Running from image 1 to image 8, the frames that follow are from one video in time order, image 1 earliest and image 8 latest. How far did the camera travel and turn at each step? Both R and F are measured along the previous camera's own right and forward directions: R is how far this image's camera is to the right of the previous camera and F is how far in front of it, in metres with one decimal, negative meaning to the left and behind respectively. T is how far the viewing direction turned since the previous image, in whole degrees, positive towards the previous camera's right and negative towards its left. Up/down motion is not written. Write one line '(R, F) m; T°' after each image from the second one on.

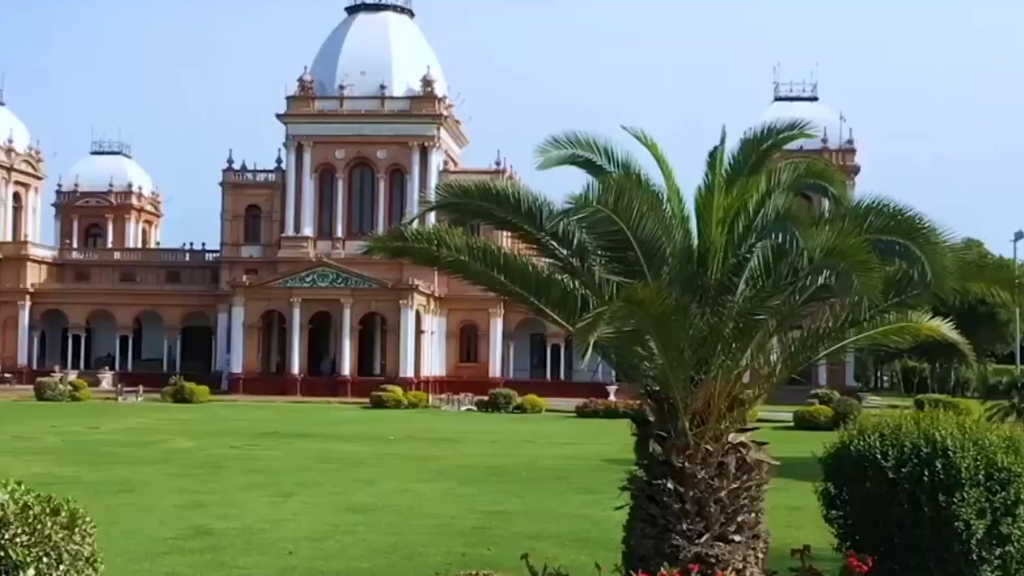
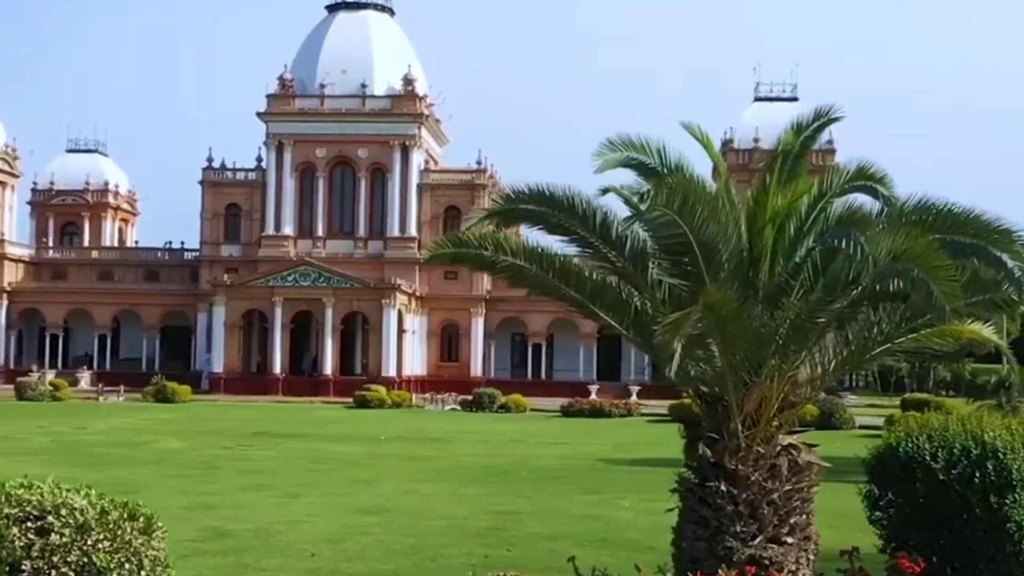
(-0.4, 0.0) m; +1°
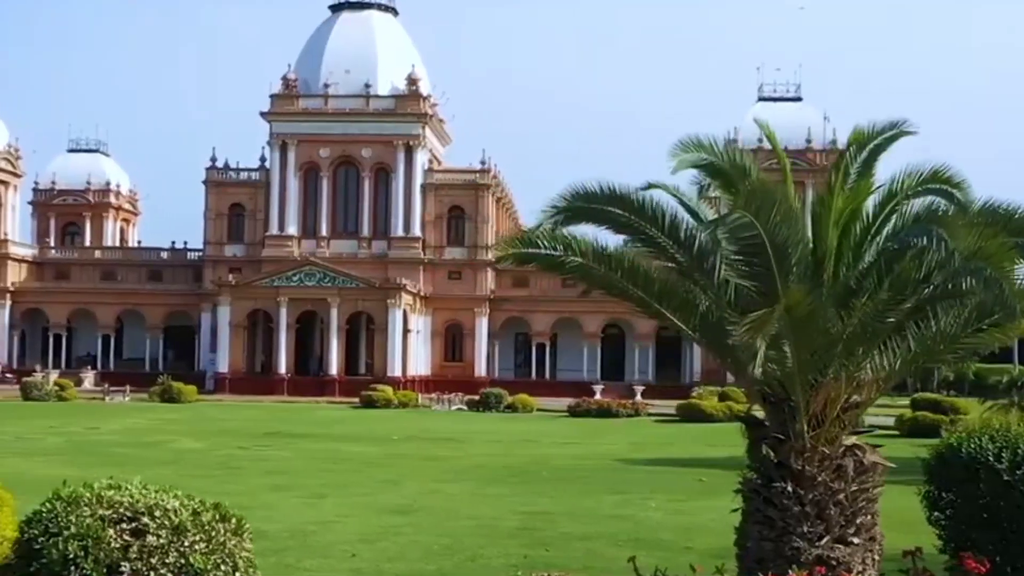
(-0.4, 0.0) m; 0°
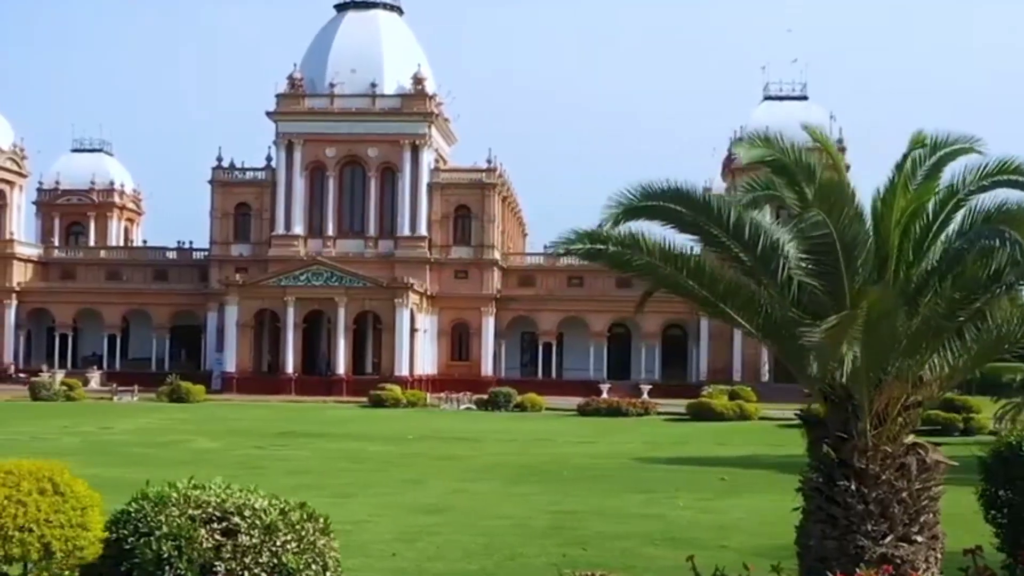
(-0.4, 0.0) m; 0°
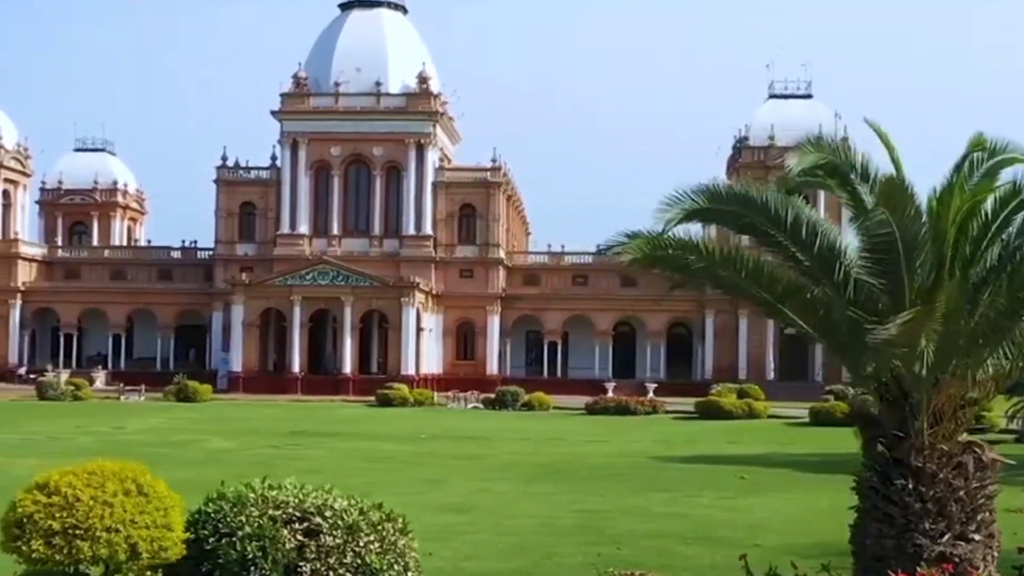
(-0.3, 0.0) m; 0°
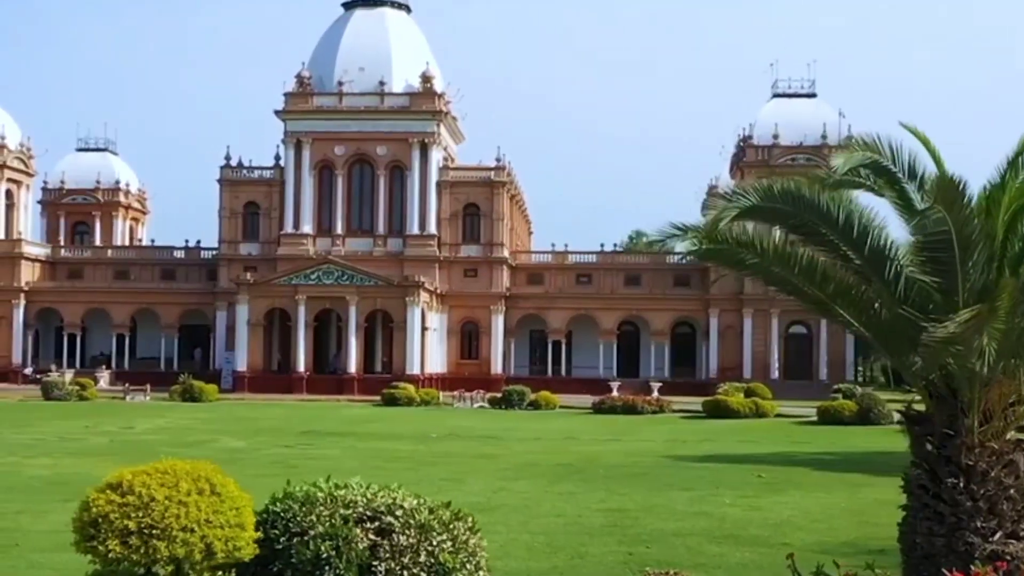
(-0.3, 0.0) m; 0°
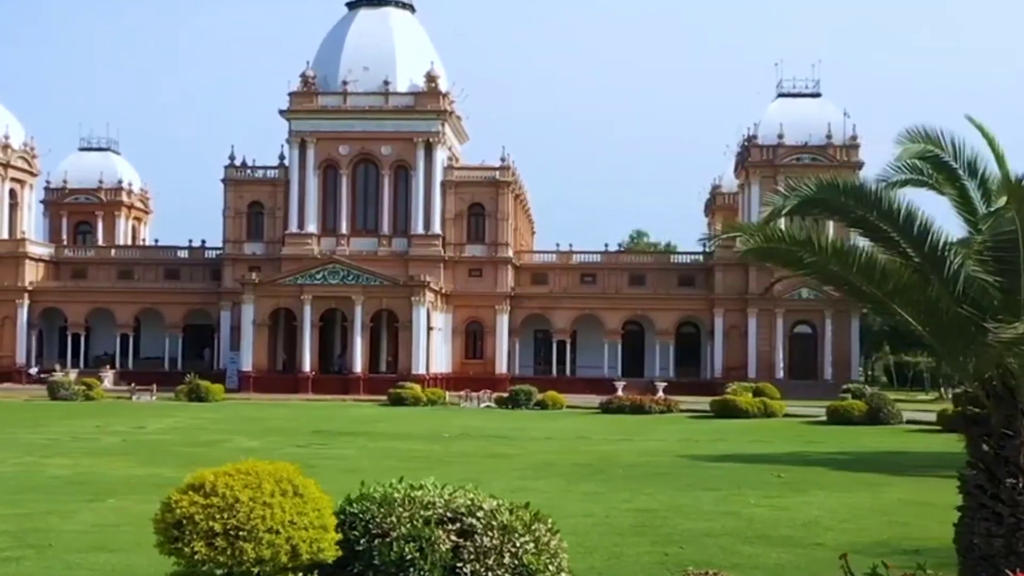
(-0.3, 0.0) m; 0°
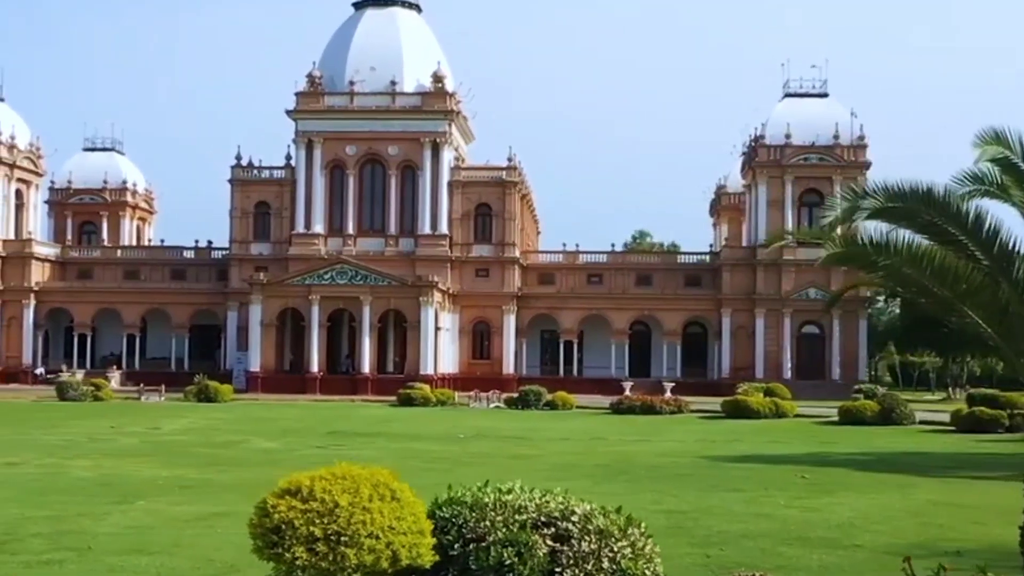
(-0.4, 0.0) m; 0°
